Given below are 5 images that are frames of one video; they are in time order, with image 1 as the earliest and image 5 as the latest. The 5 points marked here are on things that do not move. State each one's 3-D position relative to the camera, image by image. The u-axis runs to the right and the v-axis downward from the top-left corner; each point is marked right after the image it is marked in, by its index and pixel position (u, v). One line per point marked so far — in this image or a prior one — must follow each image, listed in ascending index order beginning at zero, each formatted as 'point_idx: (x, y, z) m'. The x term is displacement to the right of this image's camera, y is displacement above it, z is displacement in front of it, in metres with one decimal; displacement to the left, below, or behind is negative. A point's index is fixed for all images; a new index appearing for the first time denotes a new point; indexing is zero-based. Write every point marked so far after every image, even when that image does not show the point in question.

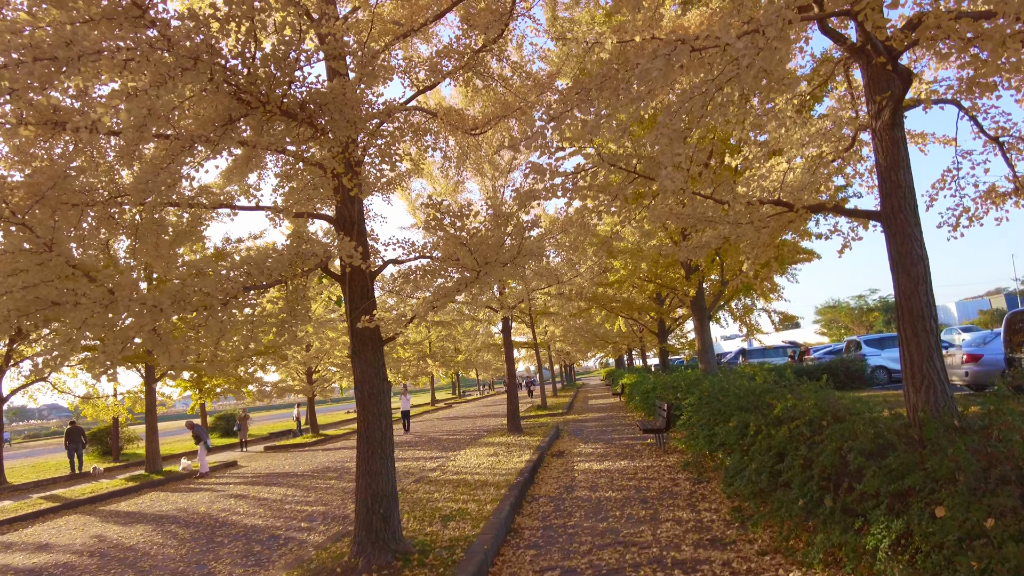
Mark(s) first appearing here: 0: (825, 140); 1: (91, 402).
0: (+3.5, +1.6, +6.5) m
1: (-13.5, -3.7, +18.9) m
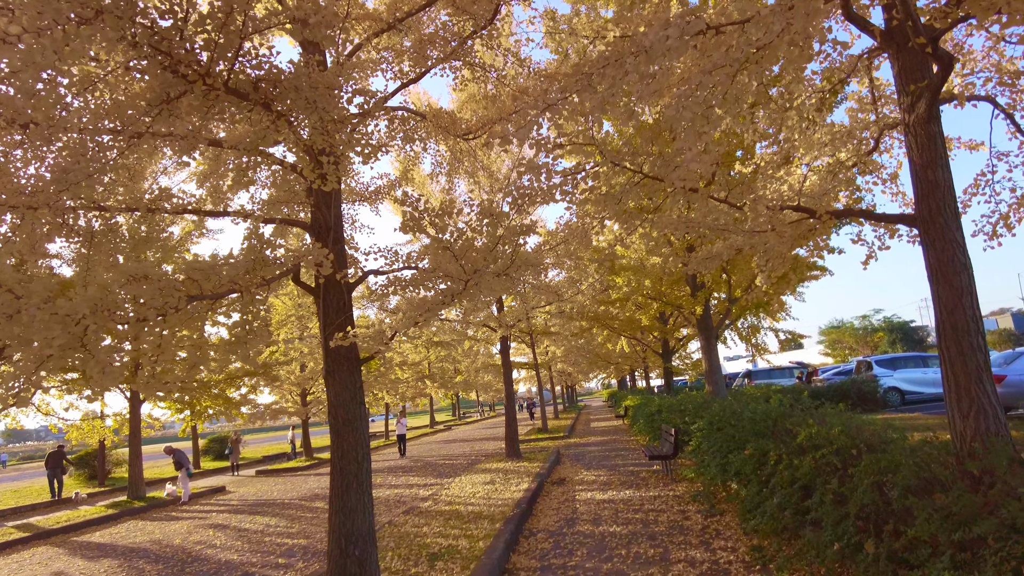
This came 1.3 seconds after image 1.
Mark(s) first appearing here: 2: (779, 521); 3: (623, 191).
0: (+3.4, +1.5, +6.0) m
1: (-13.5, -4.3, +18.3) m
2: (+2.4, -2.1, +5.2) m
3: (+1.0, +0.9, +5.3) m
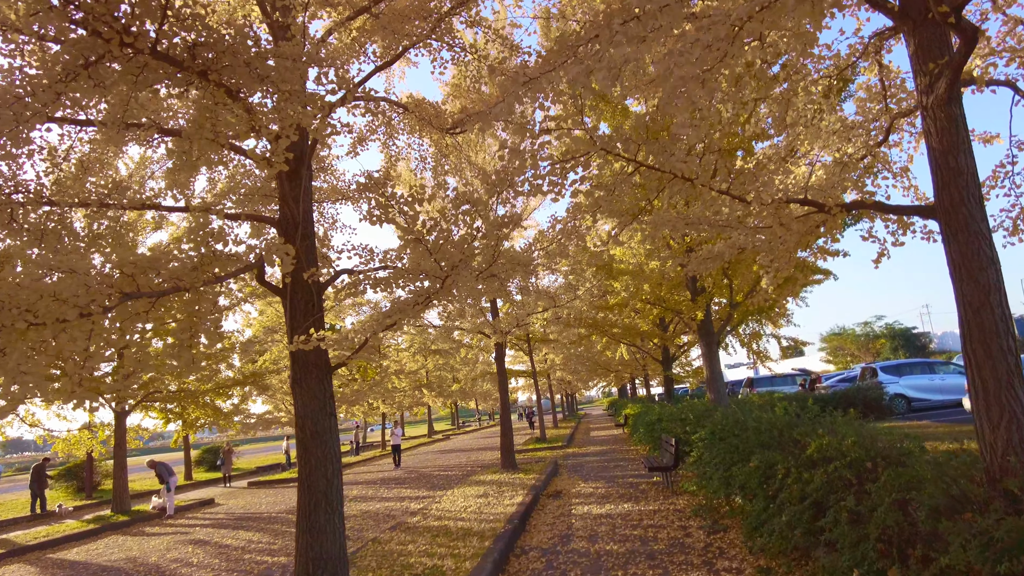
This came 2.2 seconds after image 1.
0: (+3.3, +1.5, +5.7) m
1: (-13.6, -4.5, +17.9) m
2: (+2.2, -2.0, +4.8) m
3: (+0.9, +0.9, +4.9) m
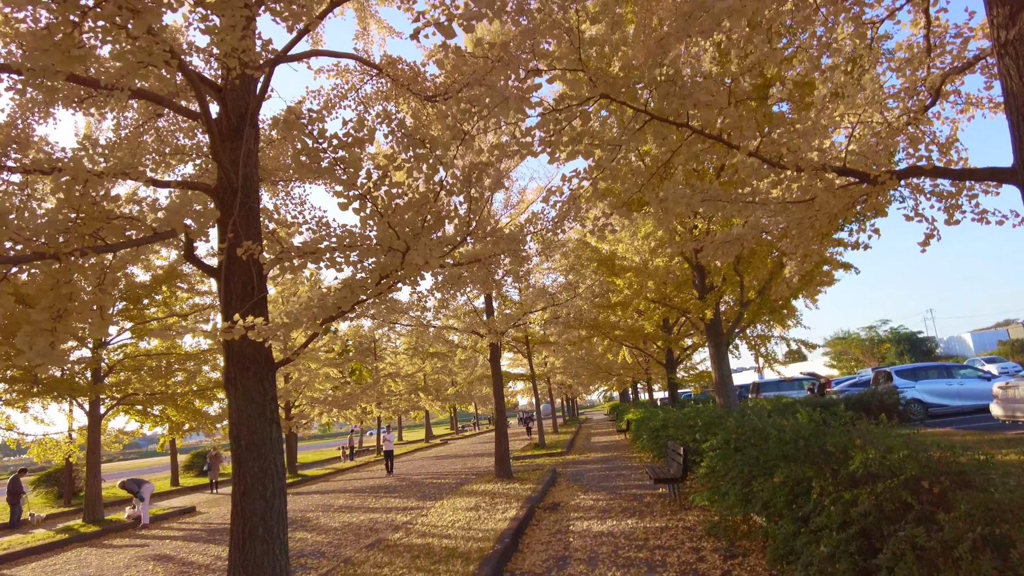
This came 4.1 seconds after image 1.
0: (+3.2, +1.6, +4.9) m
1: (-13.7, -4.4, +17.1) m
2: (+2.1, -1.9, +4.0) m
3: (+0.8, +1.0, +4.1) m
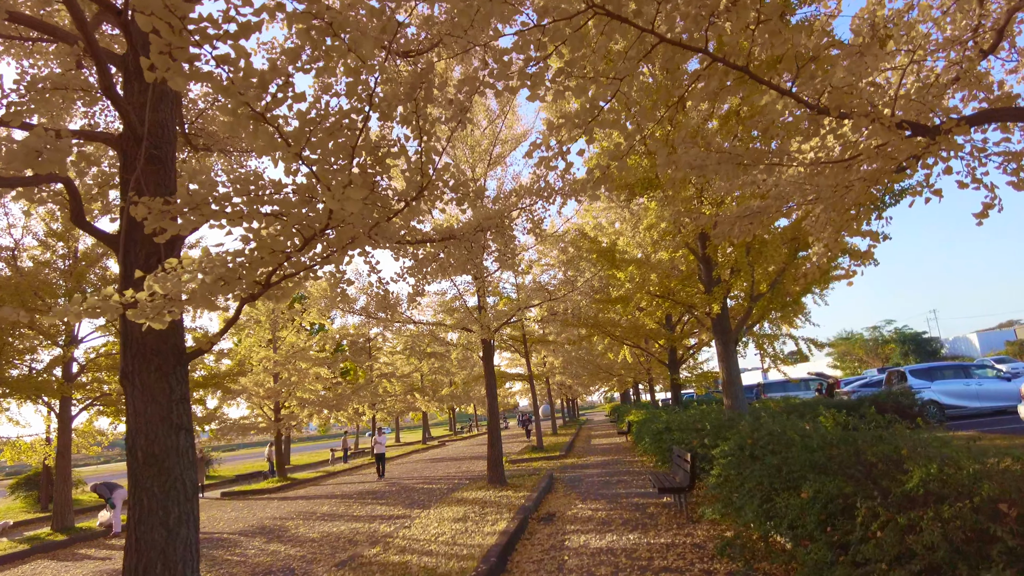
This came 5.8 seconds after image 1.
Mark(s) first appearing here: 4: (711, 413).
0: (+3.0, +1.7, +4.1) m
1: (-13.8, -4.3, +16.3) m
2: (+2.0, -1.8, +3.2) m
3: (+0.6, +1.1, +3.4) m
4: (+2.9, -1.9, +8.7) m
